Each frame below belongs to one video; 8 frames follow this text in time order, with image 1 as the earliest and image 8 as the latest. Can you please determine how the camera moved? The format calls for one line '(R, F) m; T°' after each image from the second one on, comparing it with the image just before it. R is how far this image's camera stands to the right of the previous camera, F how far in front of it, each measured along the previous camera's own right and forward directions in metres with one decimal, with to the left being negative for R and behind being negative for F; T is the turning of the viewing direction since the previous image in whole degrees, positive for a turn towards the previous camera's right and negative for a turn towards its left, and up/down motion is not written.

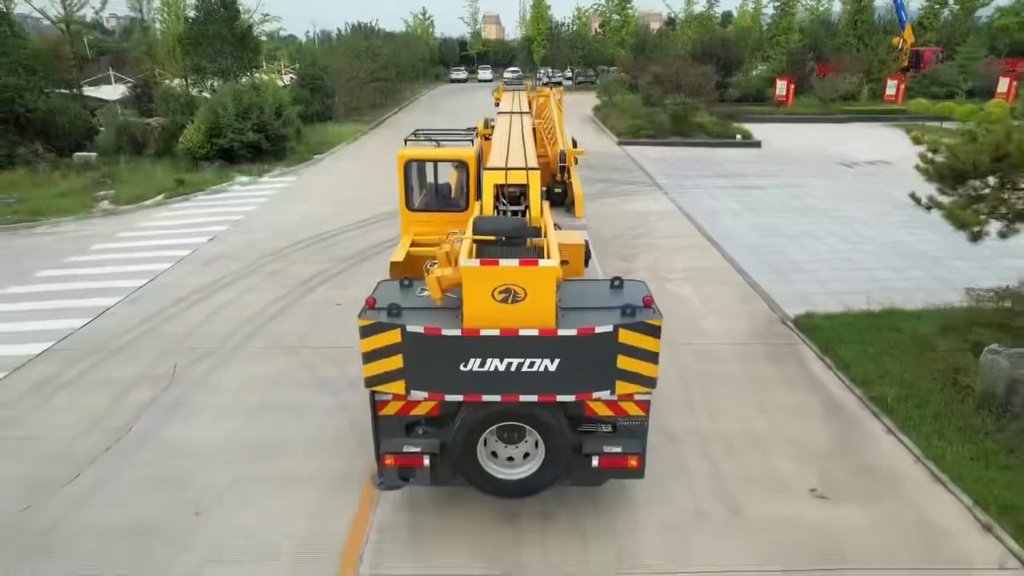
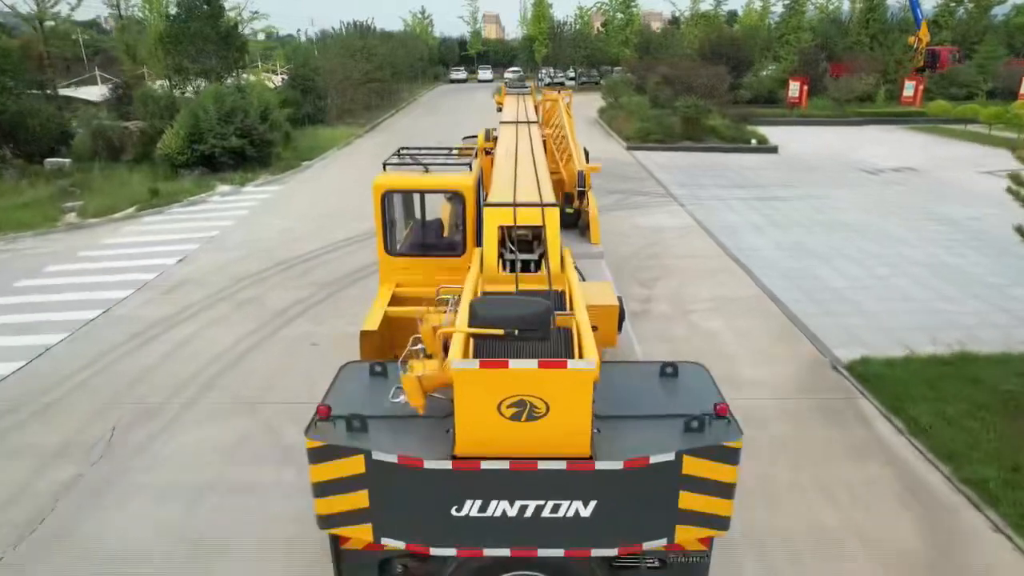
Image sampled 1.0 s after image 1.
(-0.1, +1.2) m; 0°
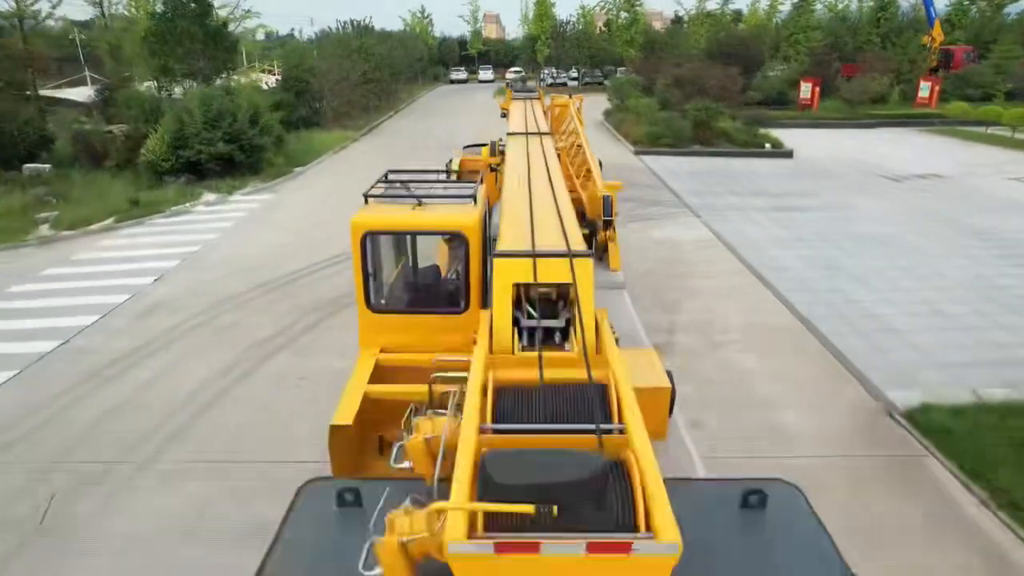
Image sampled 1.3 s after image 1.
(-0.1, +0.9) m; 0°
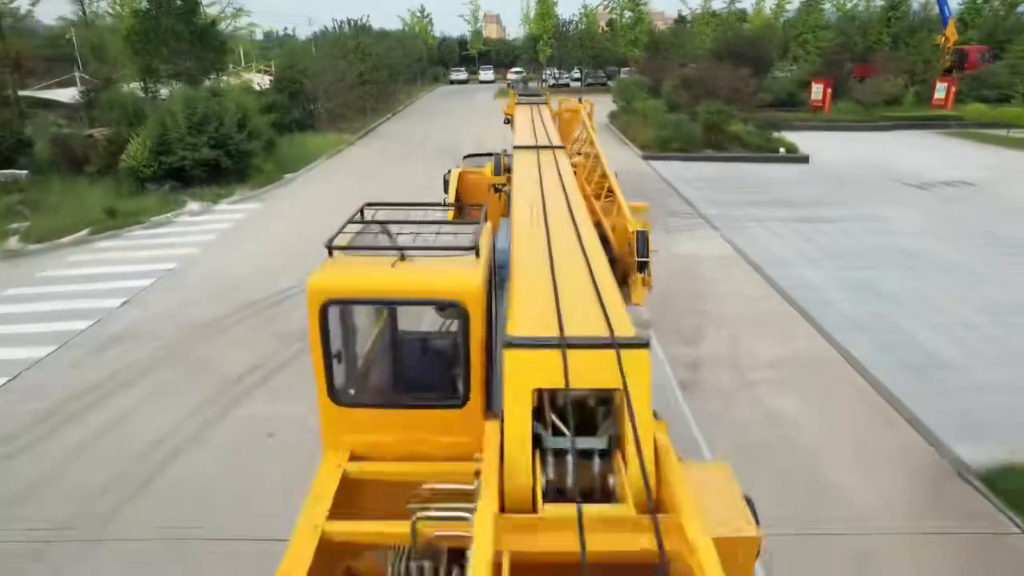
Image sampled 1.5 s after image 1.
(-0.1, +0.9) m; 0°
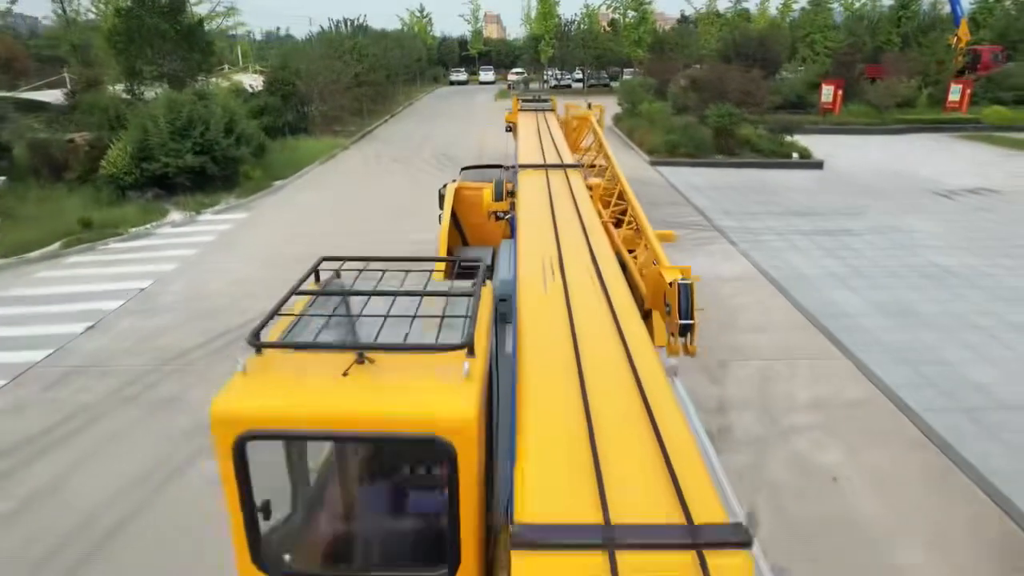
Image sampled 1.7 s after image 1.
(0.0, +0.8) m; 0°
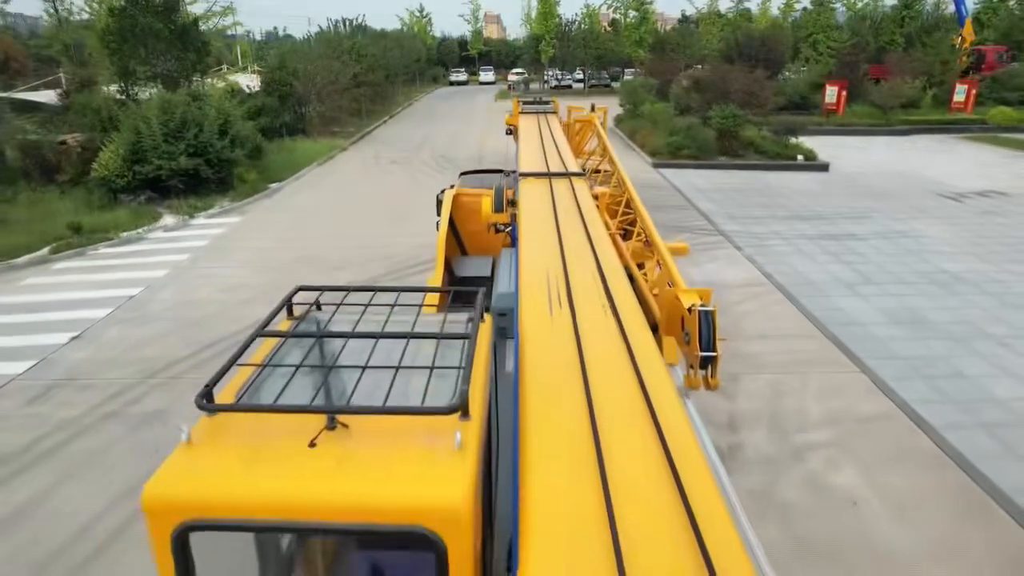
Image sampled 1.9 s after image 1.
(0.0, +0.3) m; 0°
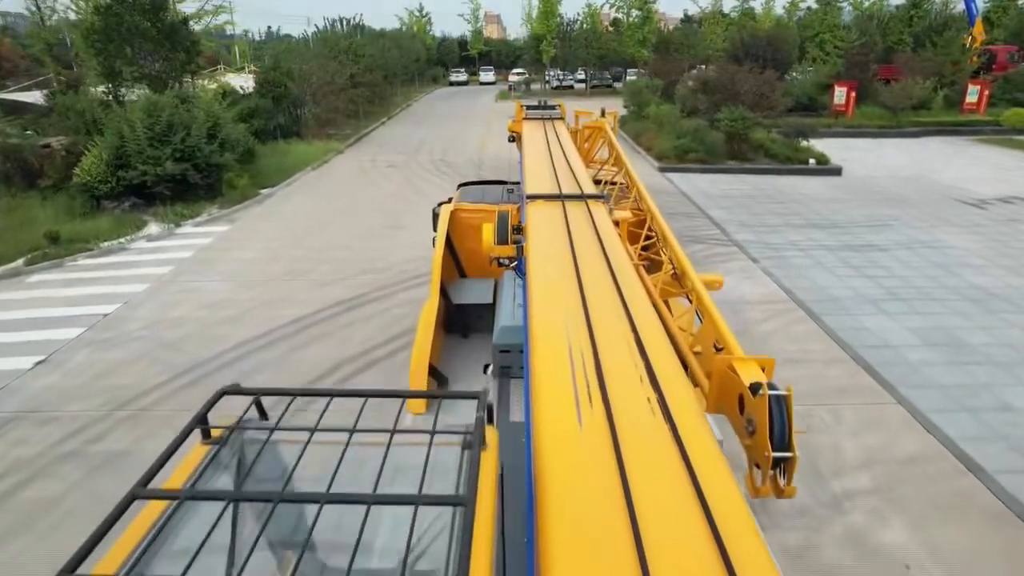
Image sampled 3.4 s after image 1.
(0.0, +0.6) m; 0°
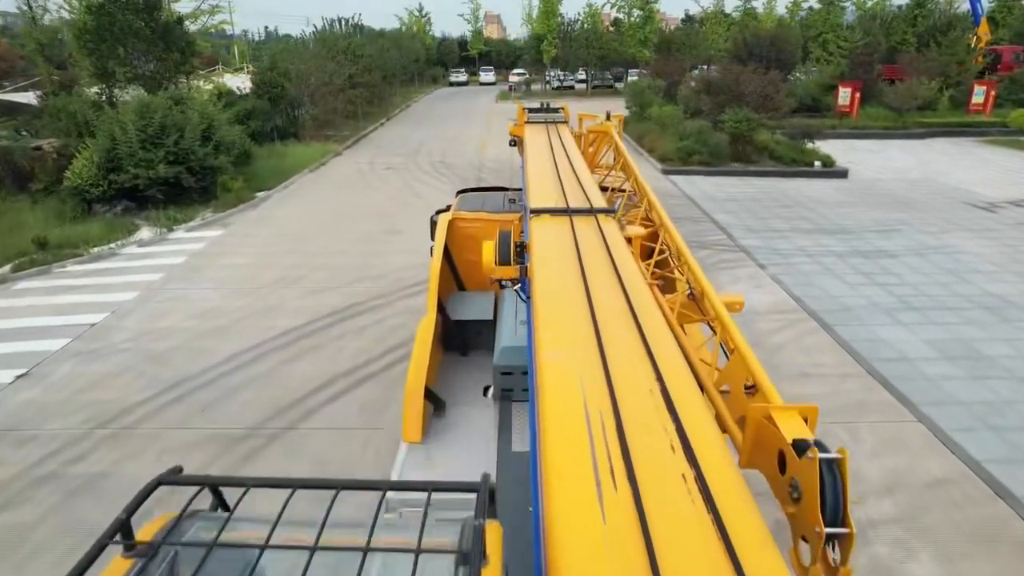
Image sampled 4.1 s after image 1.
(0.0, +0.3) m; 0°
